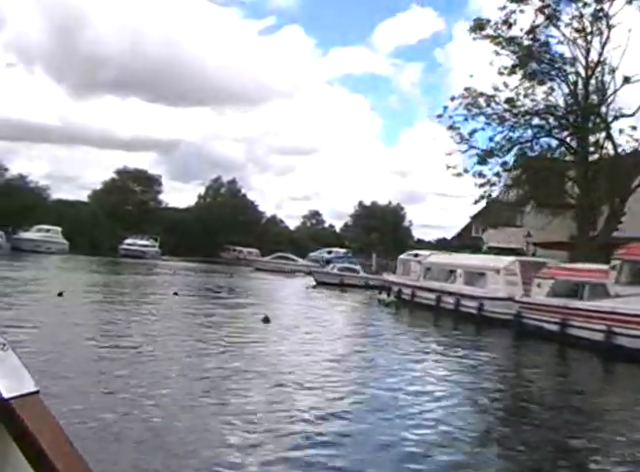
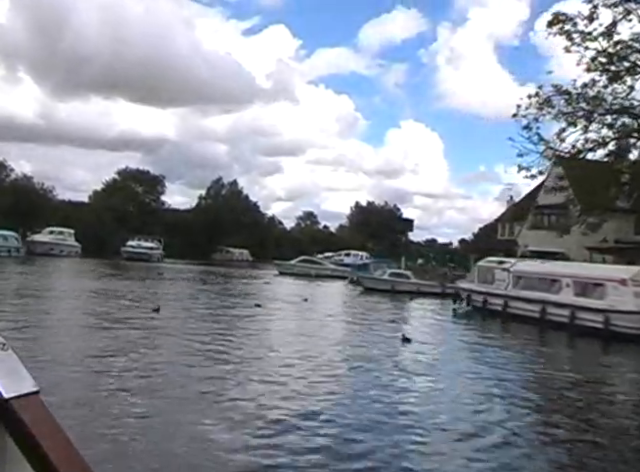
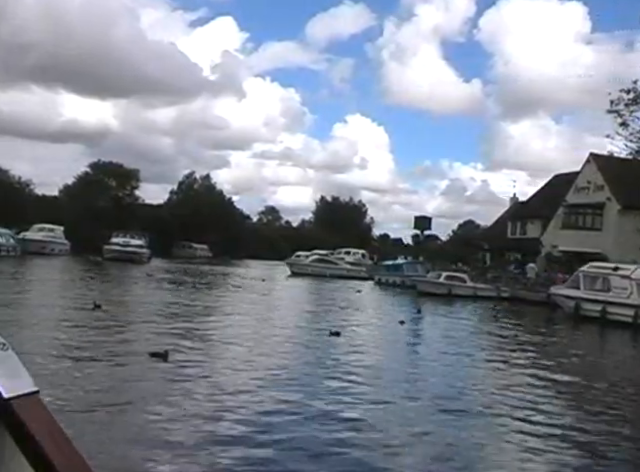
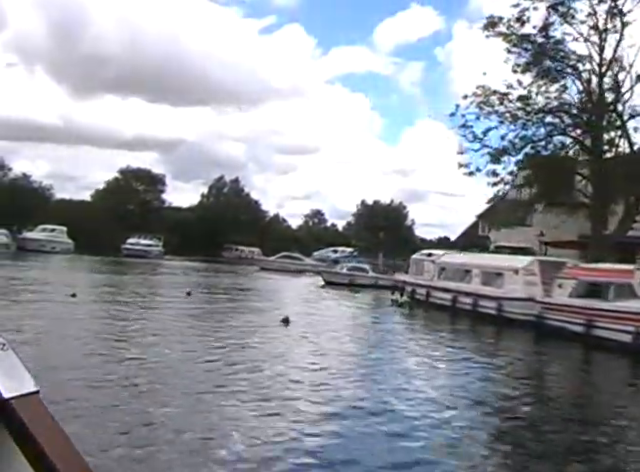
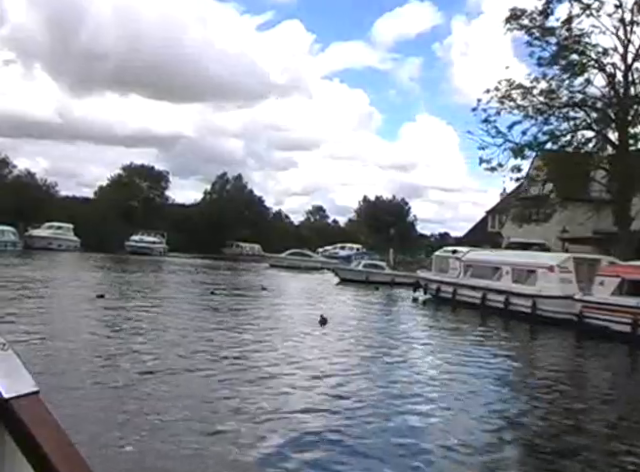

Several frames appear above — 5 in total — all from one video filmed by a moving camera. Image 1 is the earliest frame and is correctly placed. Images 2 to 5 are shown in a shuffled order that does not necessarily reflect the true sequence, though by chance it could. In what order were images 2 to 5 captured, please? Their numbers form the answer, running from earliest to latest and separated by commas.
4, 5, 2, 3
